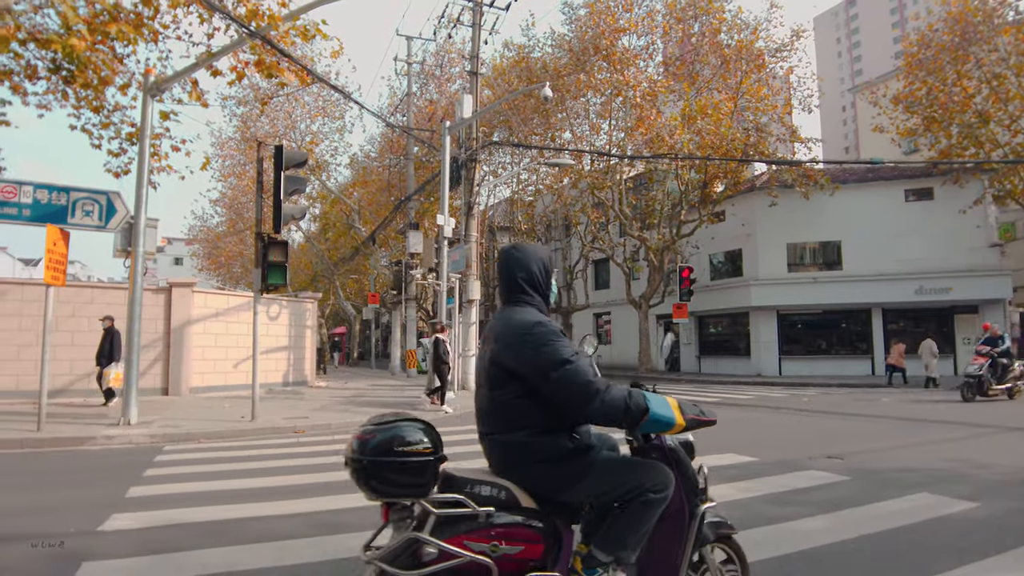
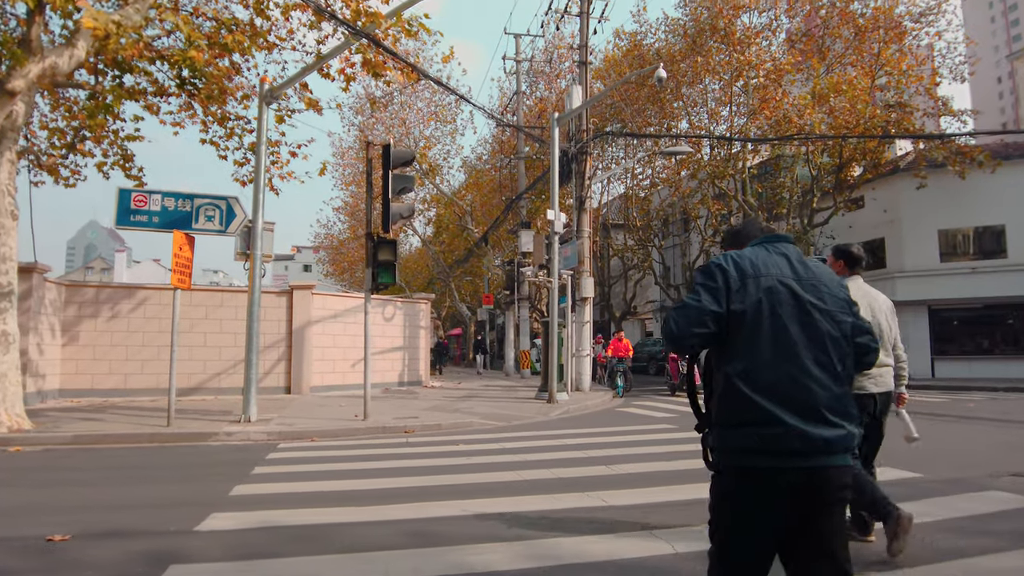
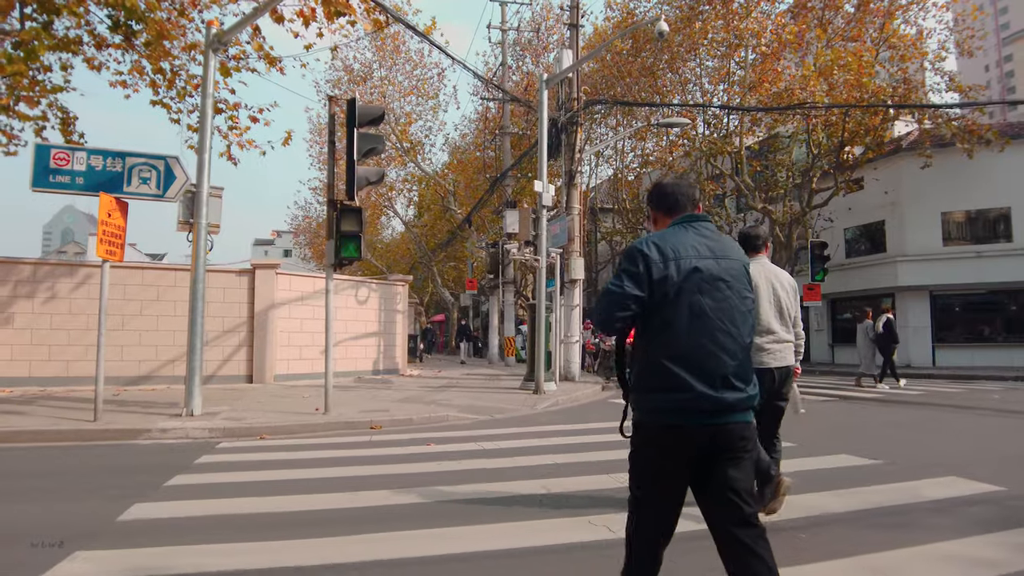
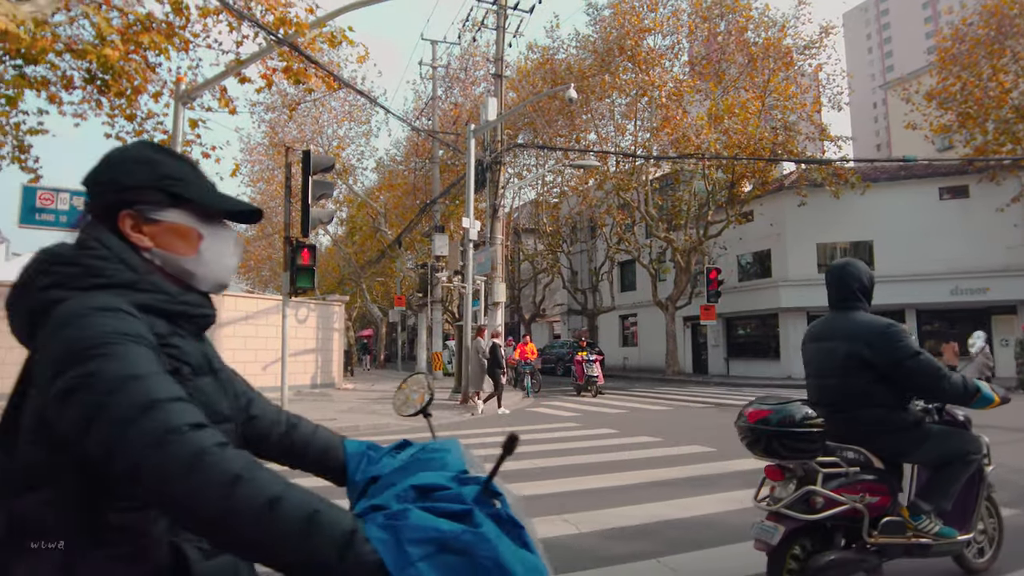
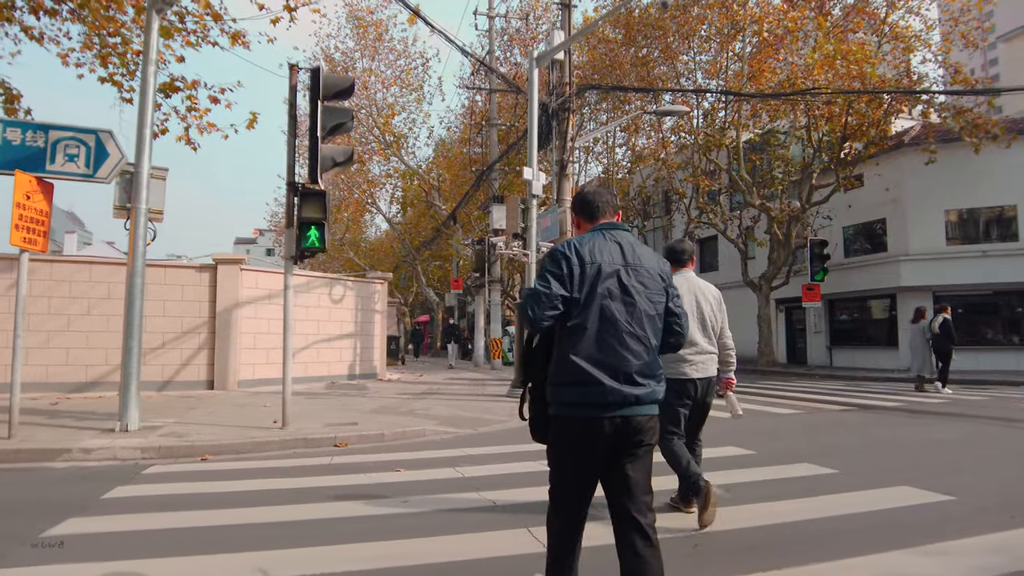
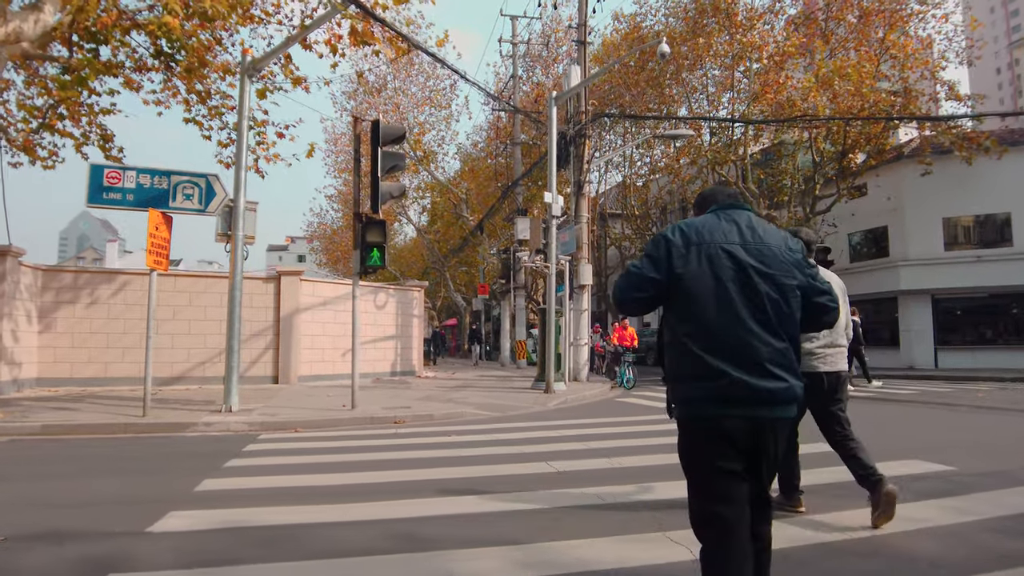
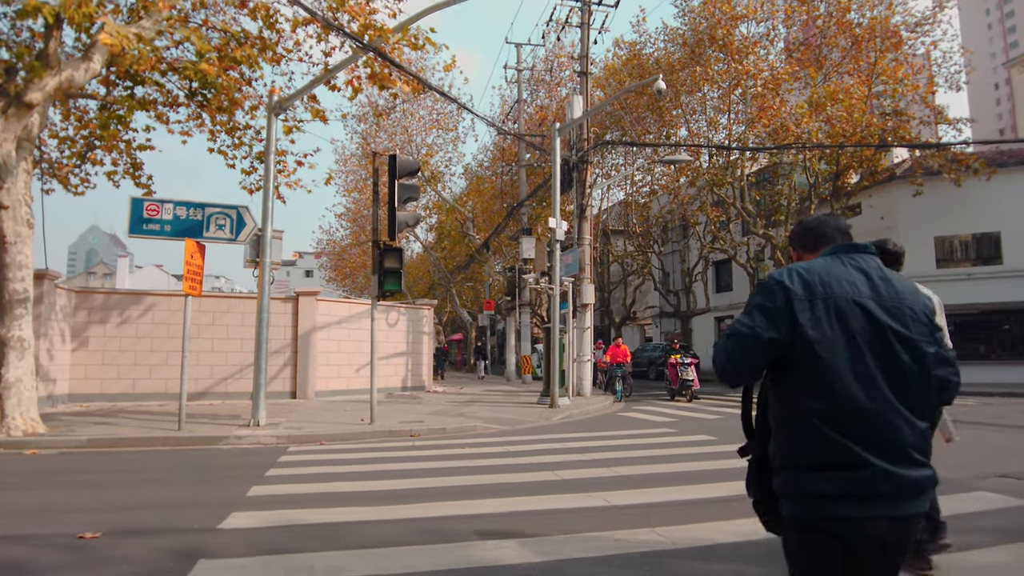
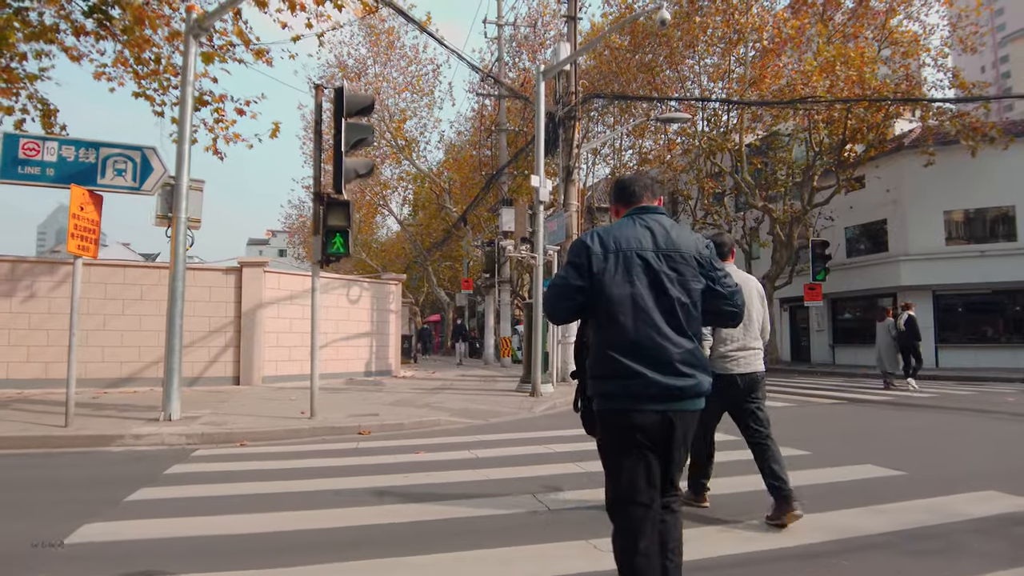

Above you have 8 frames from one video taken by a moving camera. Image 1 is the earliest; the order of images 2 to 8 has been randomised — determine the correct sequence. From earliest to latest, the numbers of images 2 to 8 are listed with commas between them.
4, 7, 2, 6, 3, 8, 5
